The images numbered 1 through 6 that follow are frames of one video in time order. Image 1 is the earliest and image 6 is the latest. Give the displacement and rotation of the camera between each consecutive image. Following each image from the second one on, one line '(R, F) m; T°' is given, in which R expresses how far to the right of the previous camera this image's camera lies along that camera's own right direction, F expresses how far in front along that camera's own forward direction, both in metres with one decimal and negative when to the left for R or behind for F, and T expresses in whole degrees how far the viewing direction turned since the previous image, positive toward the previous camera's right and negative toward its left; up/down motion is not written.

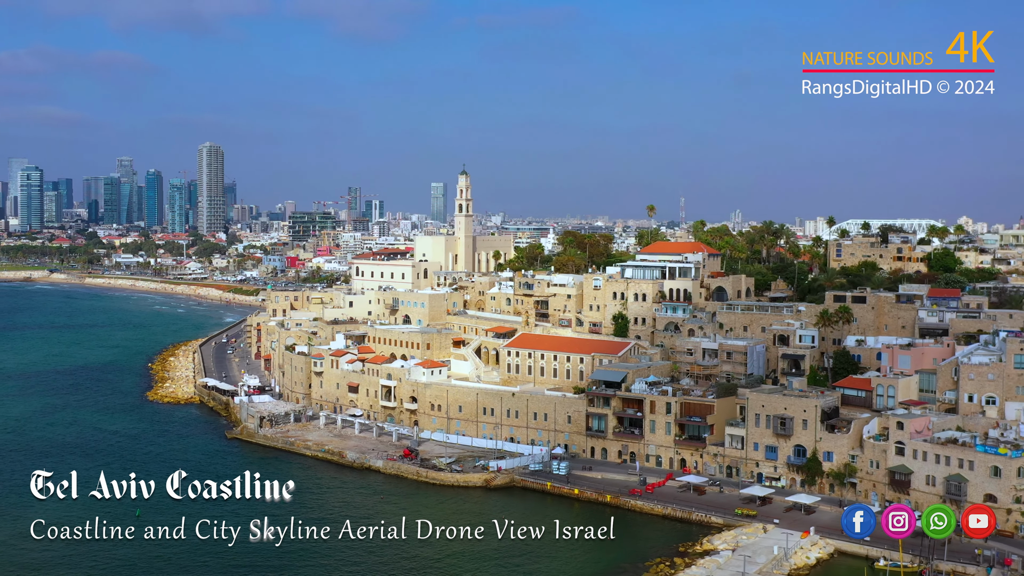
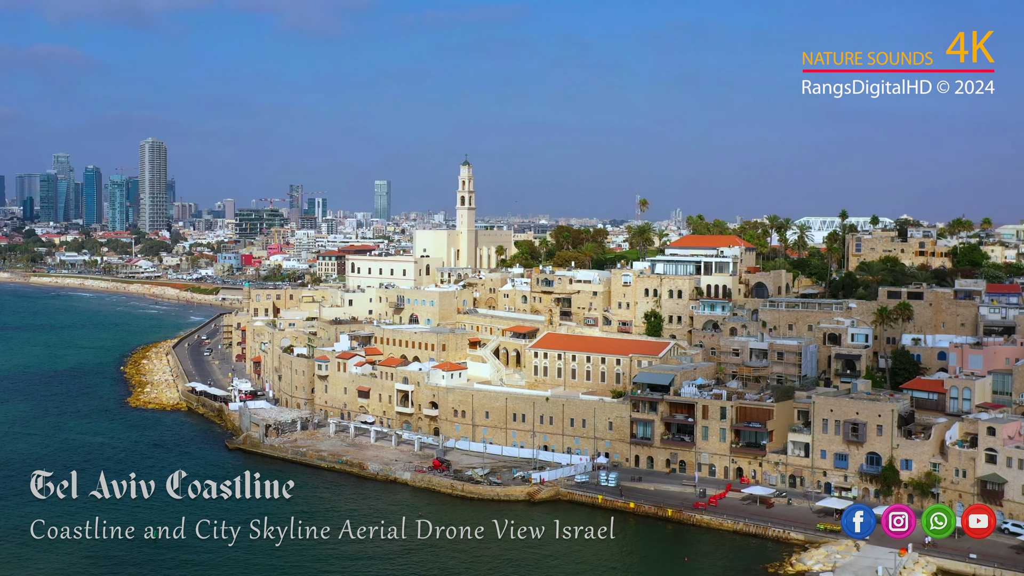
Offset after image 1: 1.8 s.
(-5.2, +4.9) m; +3°
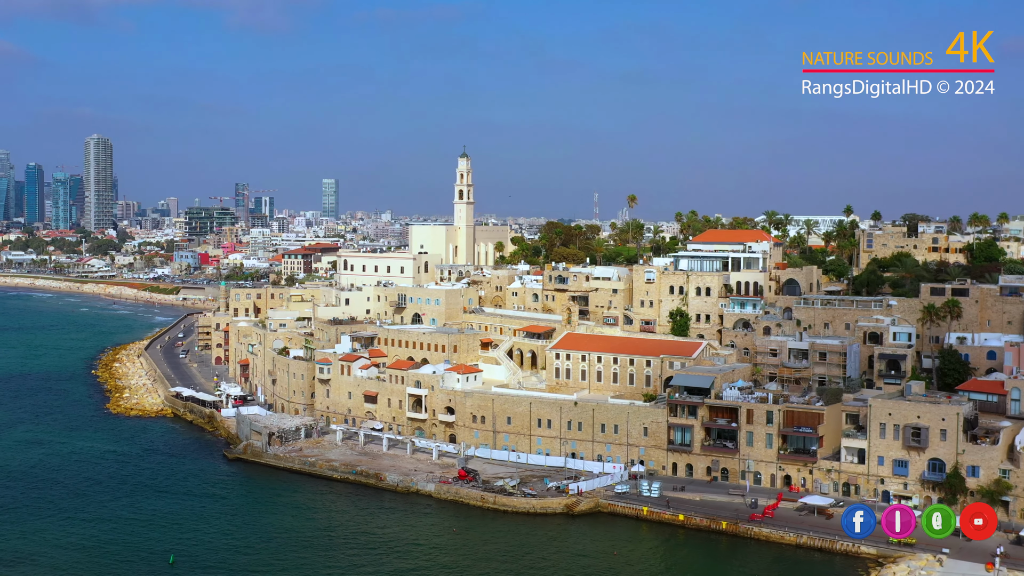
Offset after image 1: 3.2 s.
(-4.2, +3.9) m; +3°
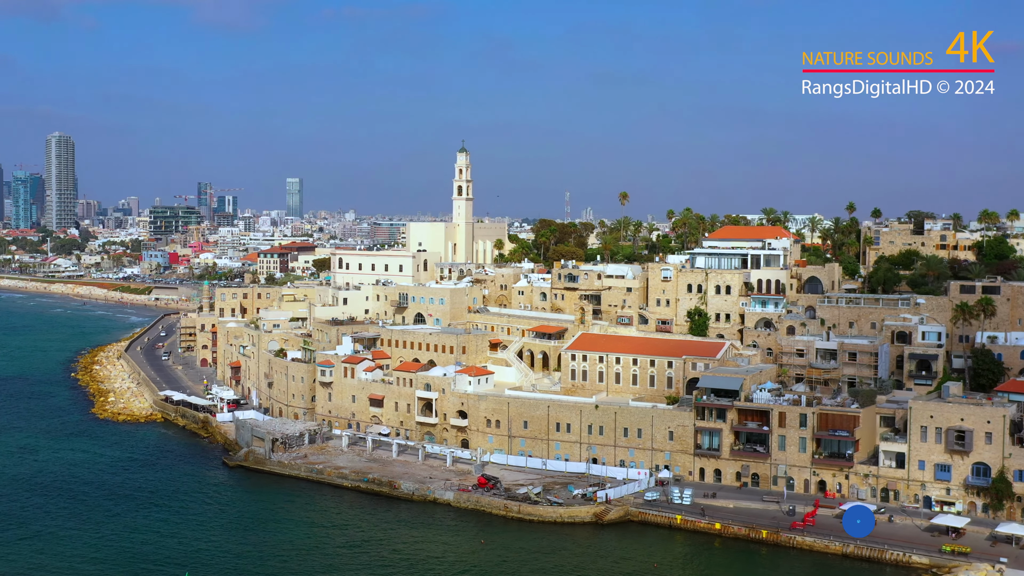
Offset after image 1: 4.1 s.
(-2.8, +2.5) m; +2°
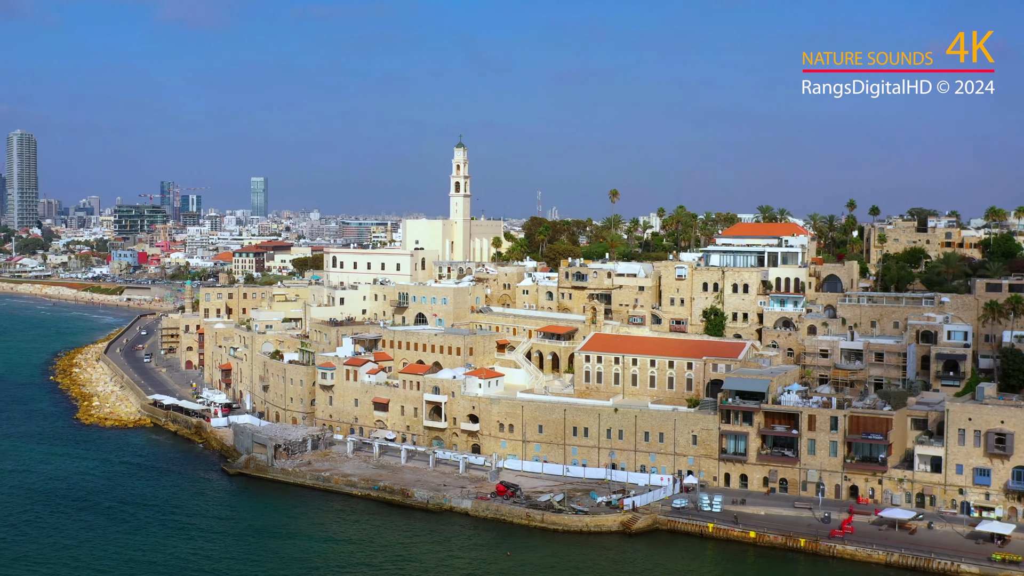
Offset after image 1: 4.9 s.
(-2.5, +2.2) m; +2°
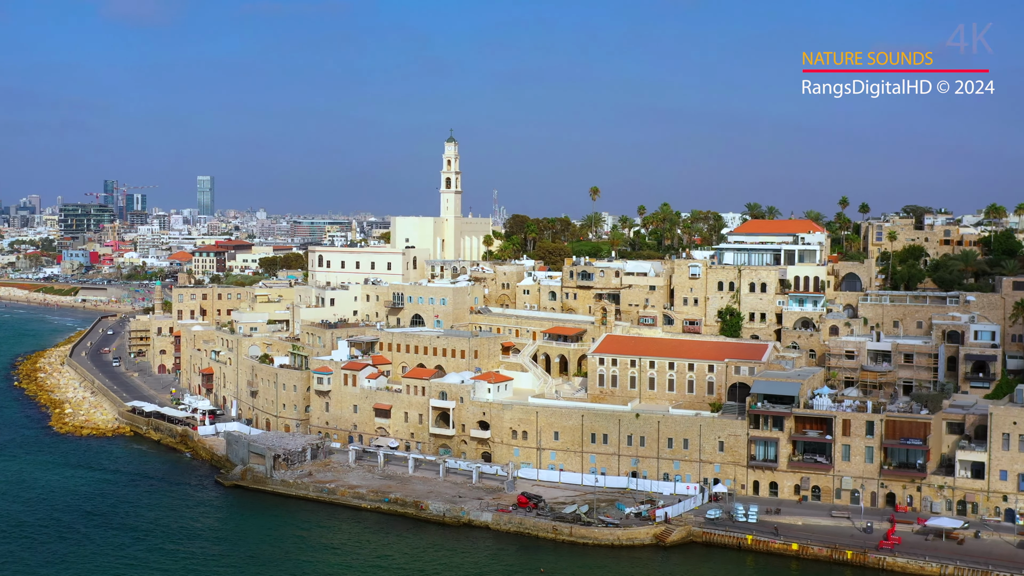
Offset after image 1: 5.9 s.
(-3.2, +2.8) m; +3°
